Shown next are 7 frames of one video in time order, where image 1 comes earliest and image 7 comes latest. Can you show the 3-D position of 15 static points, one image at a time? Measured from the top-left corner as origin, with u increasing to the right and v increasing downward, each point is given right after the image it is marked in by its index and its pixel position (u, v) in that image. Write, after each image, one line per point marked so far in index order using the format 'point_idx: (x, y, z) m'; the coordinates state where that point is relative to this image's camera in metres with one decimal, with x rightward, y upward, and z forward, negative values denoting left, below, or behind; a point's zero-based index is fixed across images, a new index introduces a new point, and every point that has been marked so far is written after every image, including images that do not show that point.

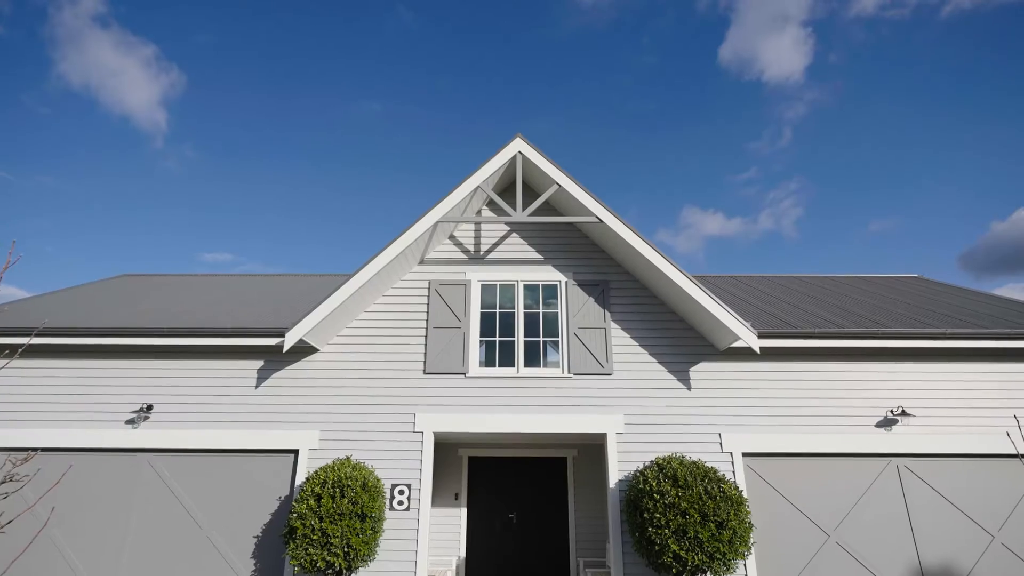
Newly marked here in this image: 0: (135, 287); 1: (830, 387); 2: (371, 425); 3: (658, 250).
0: (-8.0, 0.0, +10.7) m
1: (+4.5, -1.4, +7.3) m
2: (-2.0, -2.0, +7.3) m
3: (+2.0, +0.6, +7.1) m
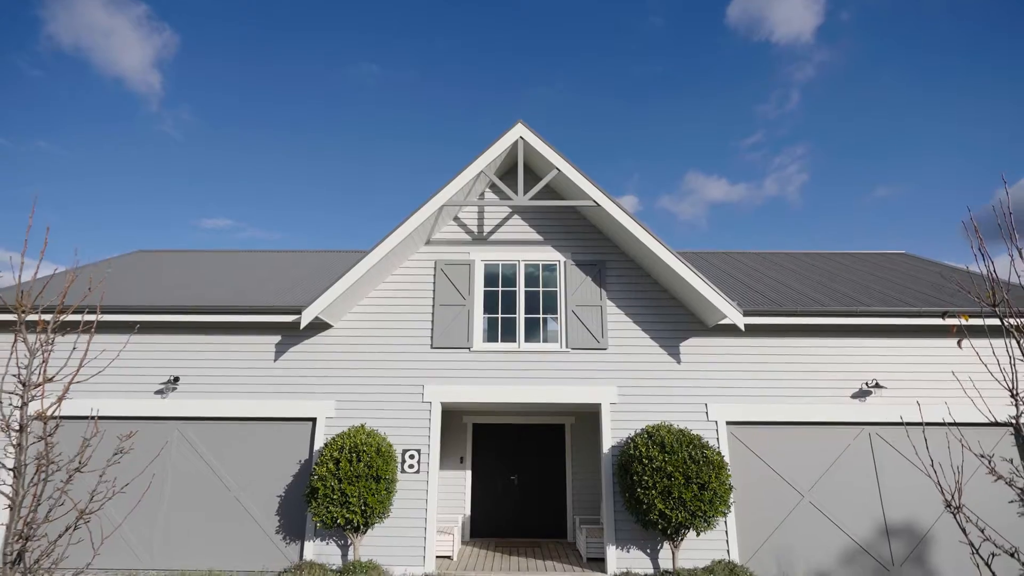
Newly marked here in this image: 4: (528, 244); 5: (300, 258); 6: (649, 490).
0: (-8.0, +0.6, +11.2) m
1: (+4.6, -1.1, +7.8) m
2: (-2.0, -1.7, +7.9) m
3: (+2.0, +0.8, +7.5) m
4: (+0.3, +0.7, +8.6) m
5: (-4.9, +0.7, +11.7) m
6: (+1.8, -2.7, +6.8) m
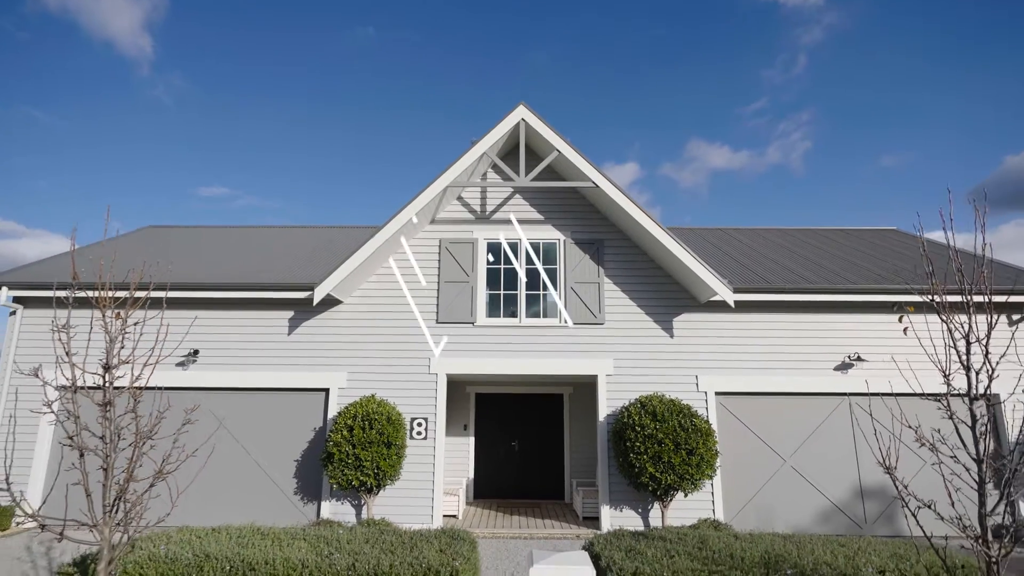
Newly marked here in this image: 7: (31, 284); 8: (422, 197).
0: (-8.0, +1.1, +11.5) m
1: (+4.6, -0.8, +8.2) m
2: (-2.0, -1.3, +8.4) m
3: (+2.1, +1.2, +7.8) m
4: (+0.3, +1.1, +8.9) m
5: (-4.9, +1.3, +12.0) m
6: (+1.9, -2.4, +7.3) m
7: (-7.8, 0.0, +8.3) m
8: (-1.4, +1.4, +8.0) m
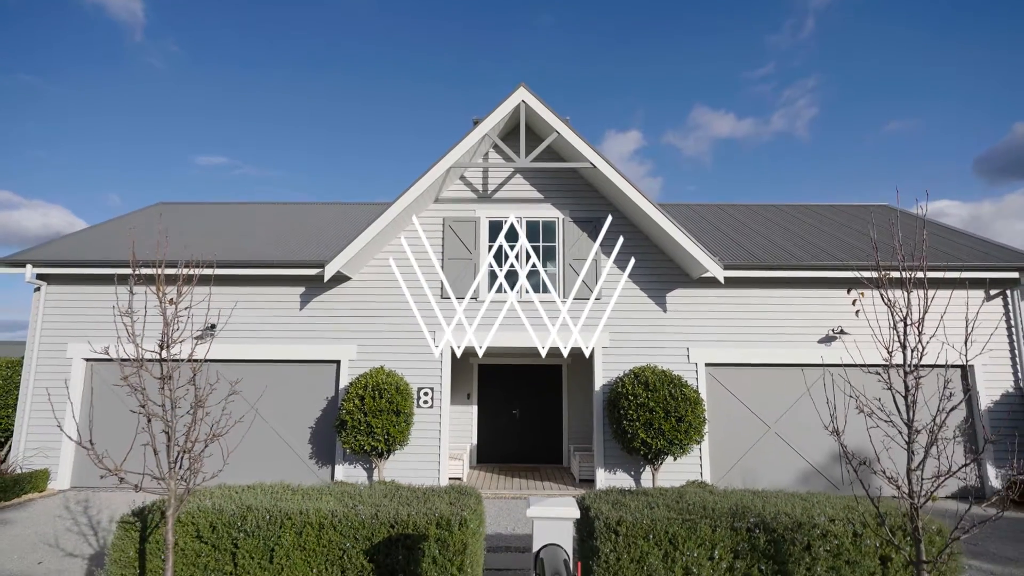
0: (-8.0, +1.7, +11.8) m
1: (+4.6, -0.4, +8.7) m
2: (-2.0, -0.9, +8.8) m
3: (+2.1, +1.5, +8.2) m
4: (+0.3, +1.6, +9.2) m
5: (-4.9, +1.9, +12.3) m
6: (+1.9, -2.1, +7.8) m
7: (-7.8, +0.4, +8.7) m
8: (-1.4, +1.8, +8.3) m
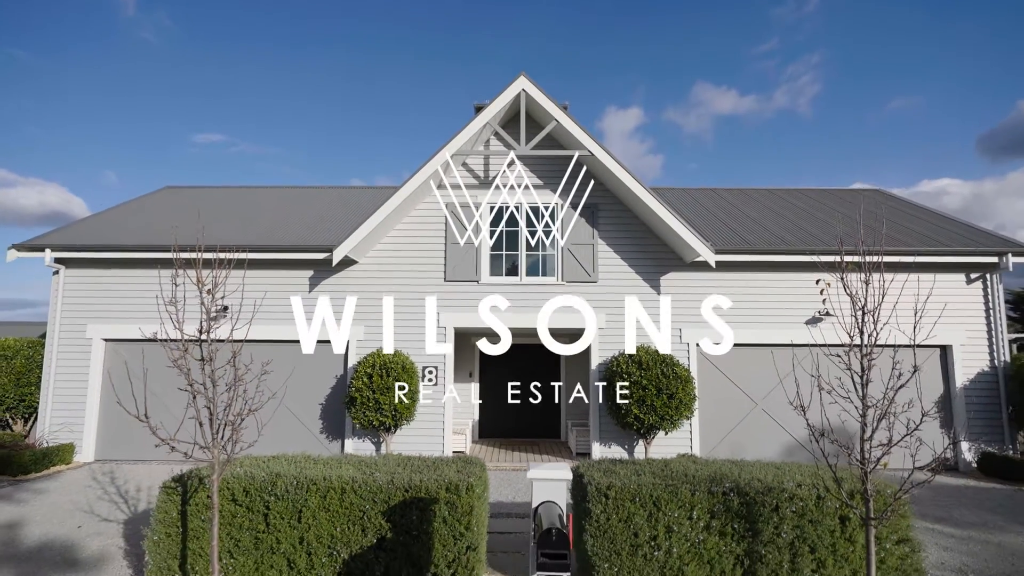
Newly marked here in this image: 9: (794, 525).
0: (-7.9, +2.1, +12.1) m
1: (+4.6, -0.1, +9.0) m
2: (-1.9, -0.6, +9.2) m
3: (+2.1, +1.8, +8.5) m
4: (+0.3, +1.9, +9.5) m
5: (-4.9, +2.3, +12.6) m
6: (+1.9, -1.8, +8.3) m
7: (-7.8, +0.7, +9.0) m
8: (-1.4, +2.1, +8.6) m
9: (+2.2, -1.8, +3.9) m
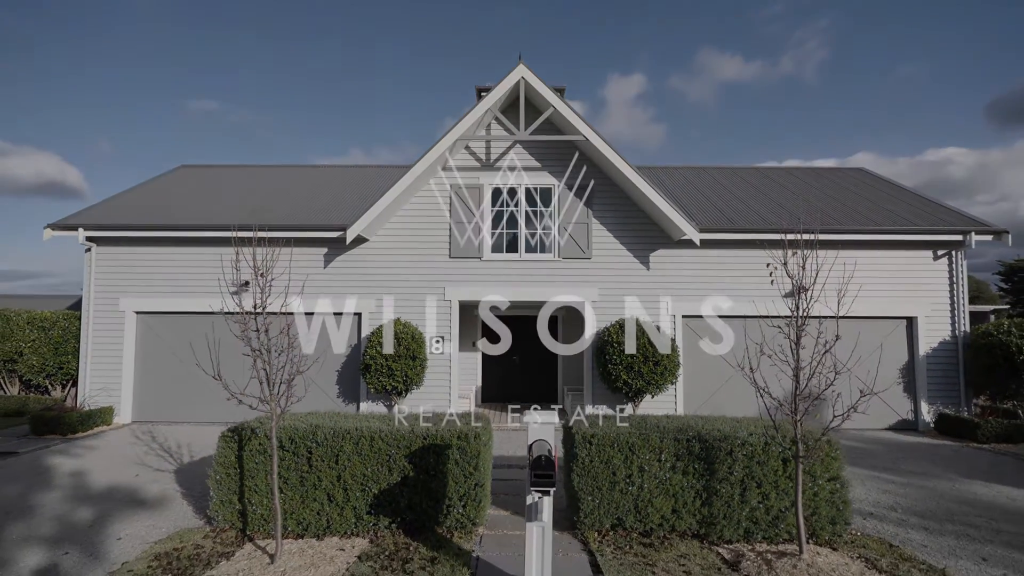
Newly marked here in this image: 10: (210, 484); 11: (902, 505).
0: (-7.9, +2.7, +12.7) m
1: (+4.6, +0.4, +9.8) m
2: (-1.9, -0.2, +10.0) m
3: (+2.1, +2.2, +9.1) m
4: (+0.3, +2.3, +10.1) m
5: (-4.9, +3.0, +13.2) m
6: (+1.9, -1.4, +9.1) m
7: (-7.8, +1.2, +9.7) m
8: (-1.4, +2.5, +9.2) m
9: (+2.2, -1.6, +4.7) m
10: (-2.9, -1.9, +4.9) m
11: (+4.4, -2.5, +5.8) m
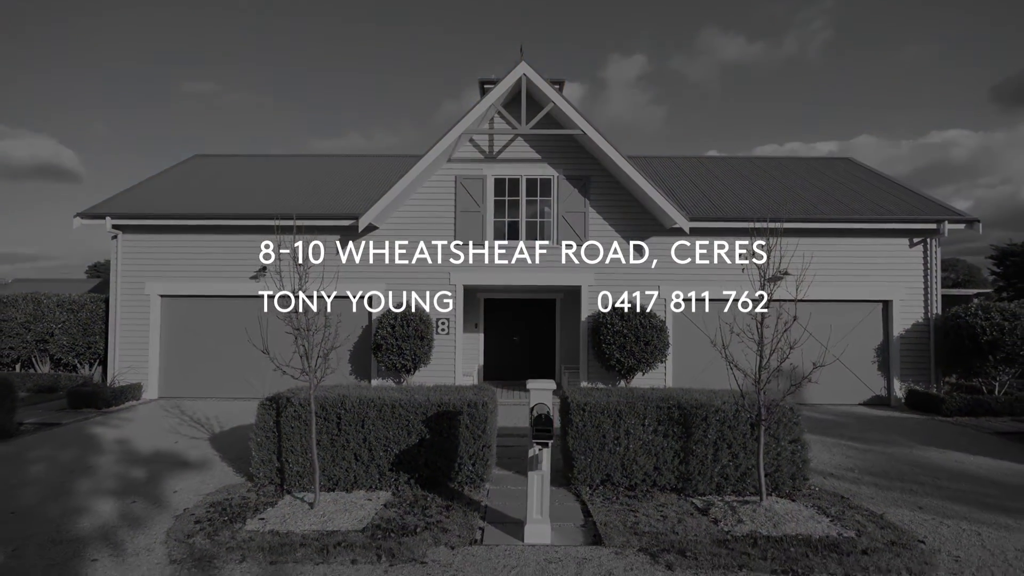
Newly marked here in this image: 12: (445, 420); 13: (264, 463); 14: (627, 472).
0: (-7.9, +3.1, +13.2) m
1: (+4.6, +0.7, +10.4) m
2: (-1.9, +0.2, +10.6) m
3: (+2.1, +2.5, +9.7) m
4: (+0.3, +2.7, +10.7) m
5: (-4.8, +3.4, +13.7) m
6: (+1.9, -1.1, +9.8) m
7: (-7.8, +1.5, +10.3) m
8: (-1.4, +2.8, +9.8) m
9: (+2.2, -1.5, +5.4) m
10: (-2.9, -1.8, +5.6) m
11: (+4.5, -2.3, +6.5) m
12: (-0.7, -1.4, +5.5) m
13: (-2.7, -1.9, +5.6) m
14: (+1.2, -2.0, +5.5) m
